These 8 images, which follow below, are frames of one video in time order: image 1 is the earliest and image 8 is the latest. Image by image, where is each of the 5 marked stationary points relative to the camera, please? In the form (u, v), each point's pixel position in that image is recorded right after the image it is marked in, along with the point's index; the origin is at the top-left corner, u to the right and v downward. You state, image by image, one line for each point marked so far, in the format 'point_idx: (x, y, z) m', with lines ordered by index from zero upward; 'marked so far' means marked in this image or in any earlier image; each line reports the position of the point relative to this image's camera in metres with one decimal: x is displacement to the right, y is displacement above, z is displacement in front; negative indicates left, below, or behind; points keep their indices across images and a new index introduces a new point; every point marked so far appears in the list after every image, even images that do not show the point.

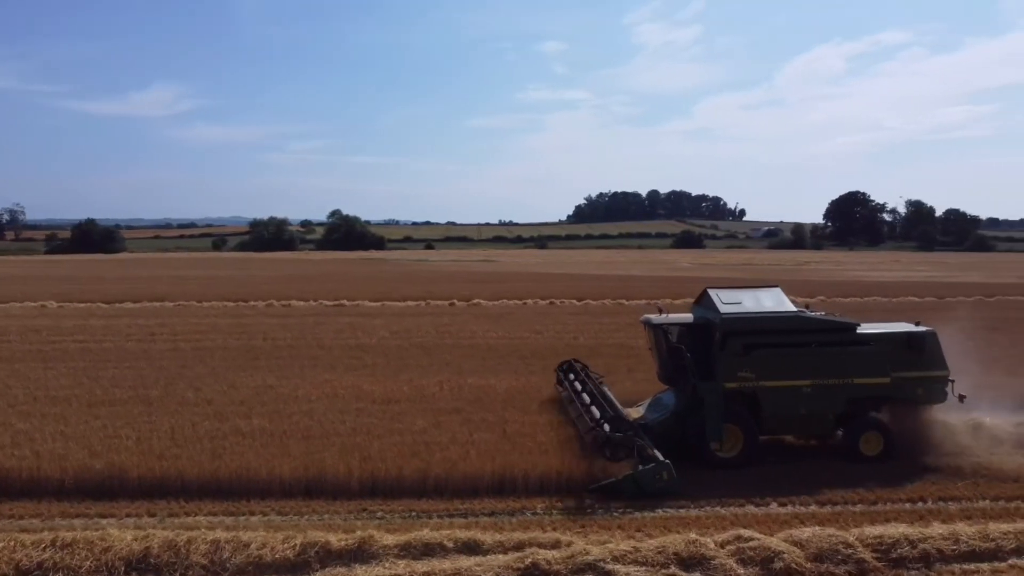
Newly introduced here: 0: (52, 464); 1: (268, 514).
0: (-5.0, -1.9, +8.8) m
1: (-2.4, -2.3, +8.2) m
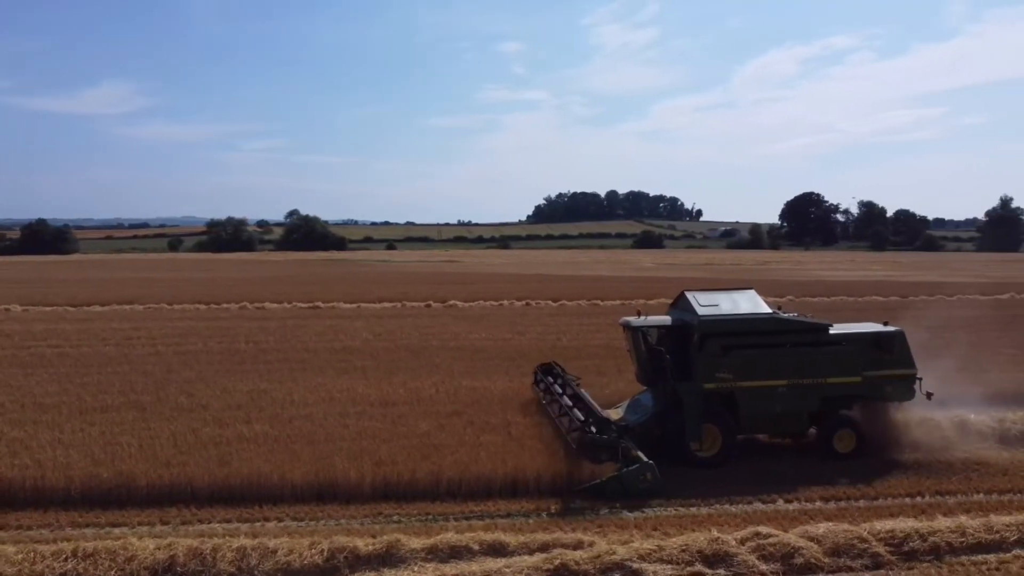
0: (-4.8, -2.0, +8.7) m
1: (-2.3, -2.3, +8.1) m
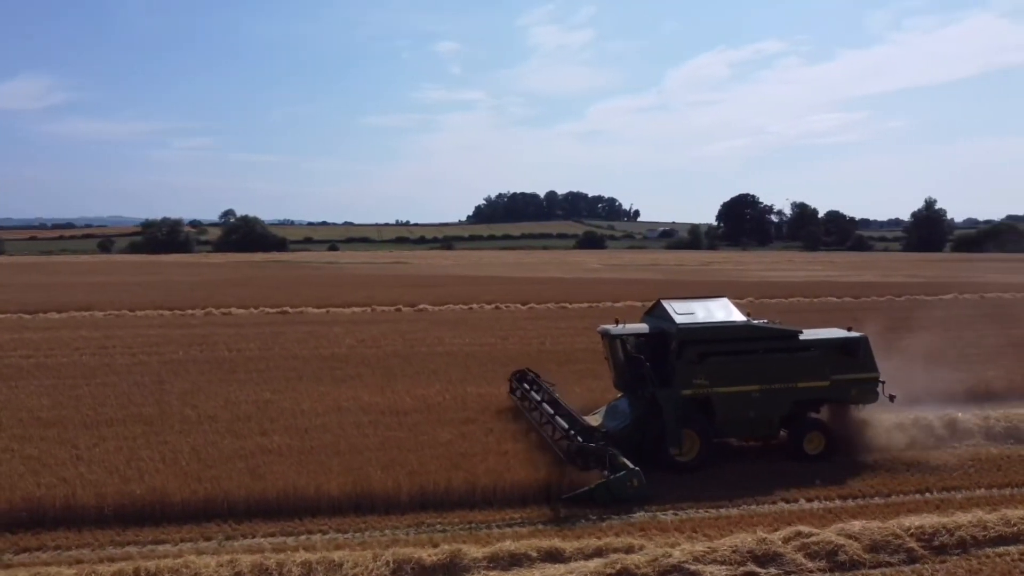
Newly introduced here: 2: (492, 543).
0: (-4.4, -2.1, +8.5) m
1: (-1.8, -2.4, +8.2) m
2: (0.0, -2.4, +7.7) m
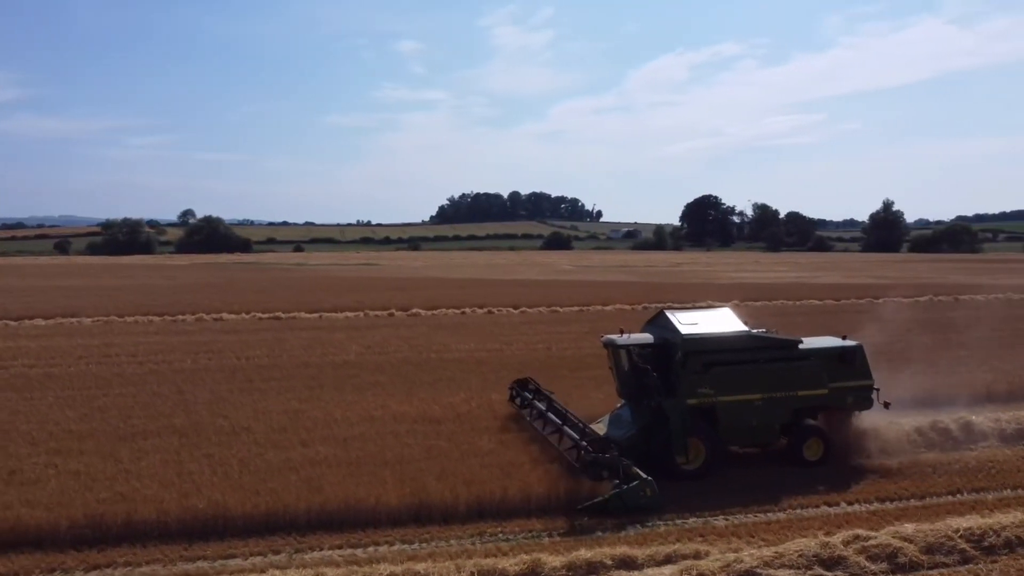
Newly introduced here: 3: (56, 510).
0: (-3.8, -2.3, +8.5) m
1: (-1.2, -2.6, +8.3) m
2: (+0.7, -2.6, +7.9) m
3: (-4.7, -2.3, +8.3) m
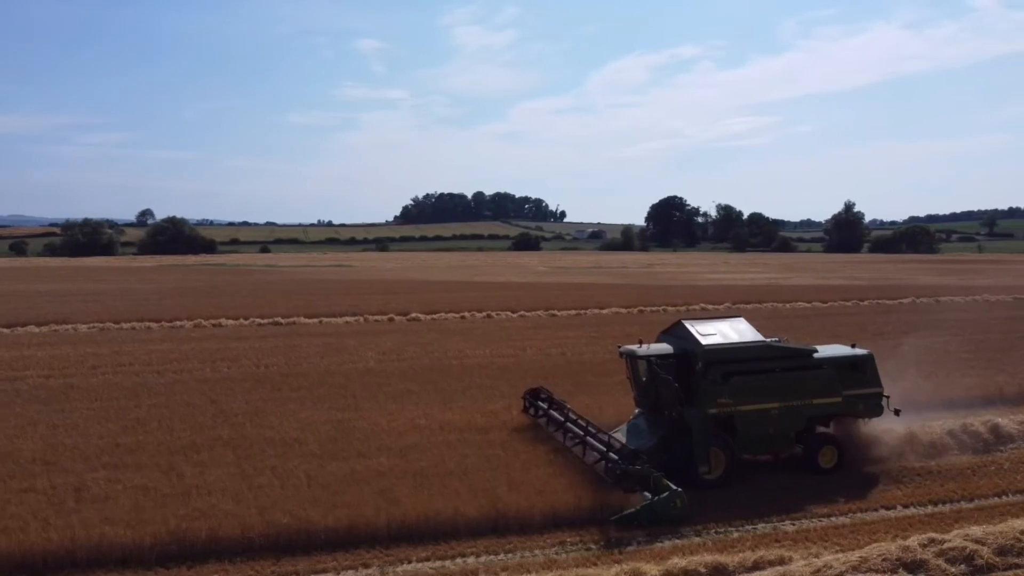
0: (-2.9, -2.4, +8.5) m
1: (-0.3, -2.7, +8.4) m
2: (+1.5, -2.7, +8.1) m
3: (-3.8, -2.4, +8.3) m
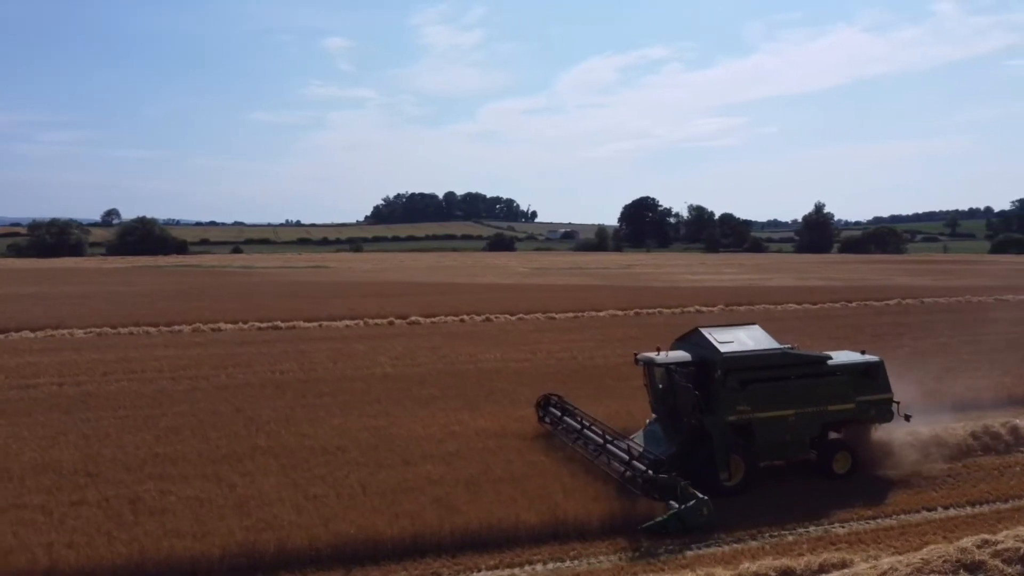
0: (-2.3, -2.5, +8.4) m
1: (+0.4, -2.8, +8.4) m
2: (+2.2, -2.8, +8.3) m
3: (-3.1, -2.6, +8.2) m
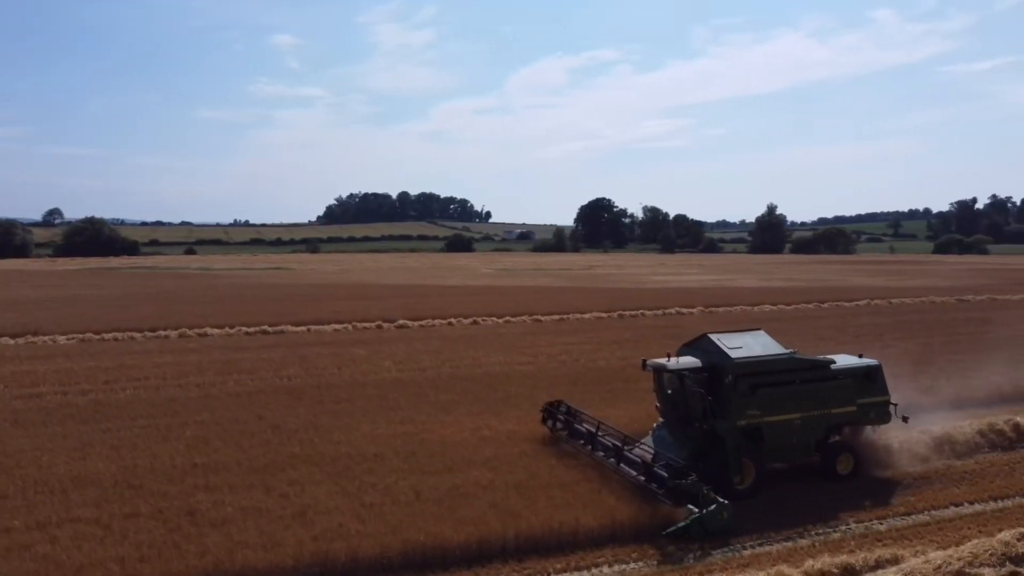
0: (-1.5, -2.6, +8.5) m
1: (+1.1, -2.9, +8.7) m
2: (+2.9, -2.9, +8.6) m
3: (-2.4, -2.7, +8.2) m
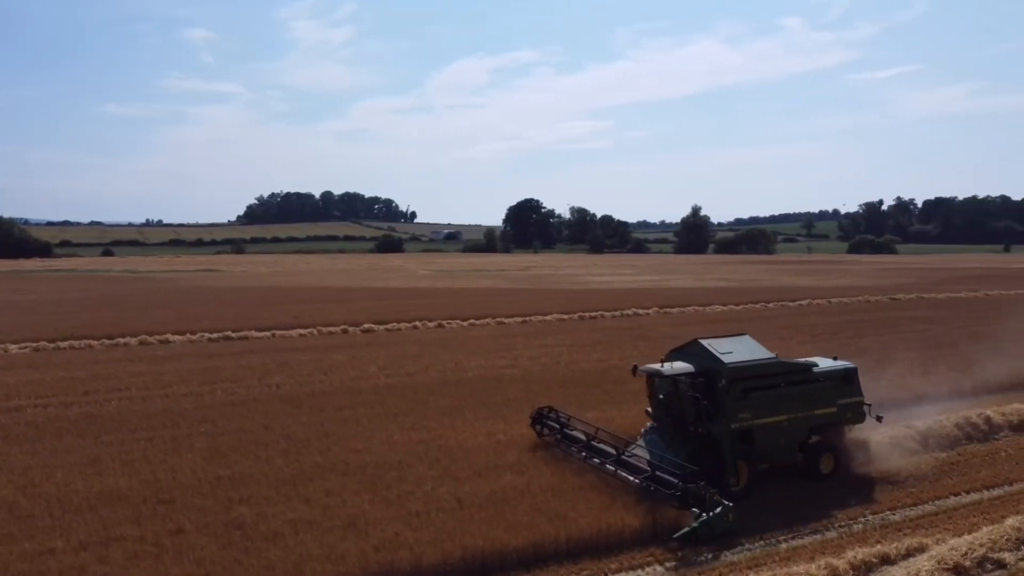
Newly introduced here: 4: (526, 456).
0: (-0.9, -2.7, +8.6) m
1: (+1.7, -3.0, +9.0) m
2: (+3.5, -3.0, +9.1) m
3: (-1.7, -2.8, +8.2) m
4: (+0.2, -2.4, +12.0) m
